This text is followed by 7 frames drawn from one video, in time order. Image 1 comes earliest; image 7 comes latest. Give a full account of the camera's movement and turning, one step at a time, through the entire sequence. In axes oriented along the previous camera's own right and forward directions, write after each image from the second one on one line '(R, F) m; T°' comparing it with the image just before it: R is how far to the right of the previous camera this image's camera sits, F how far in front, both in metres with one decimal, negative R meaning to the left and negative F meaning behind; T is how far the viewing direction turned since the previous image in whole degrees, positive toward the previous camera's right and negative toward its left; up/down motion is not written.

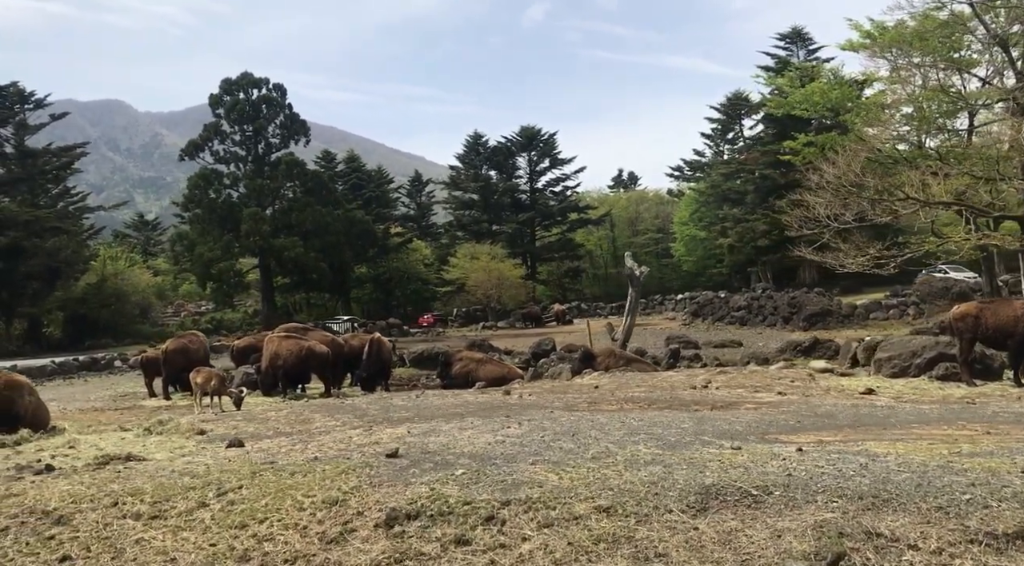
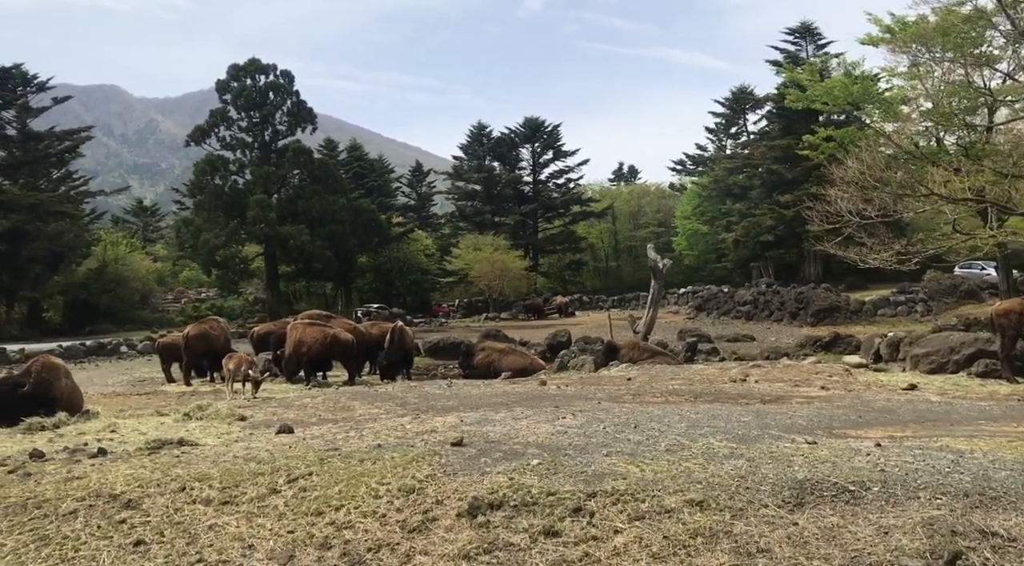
(-0.4, +0.1) m; 0°
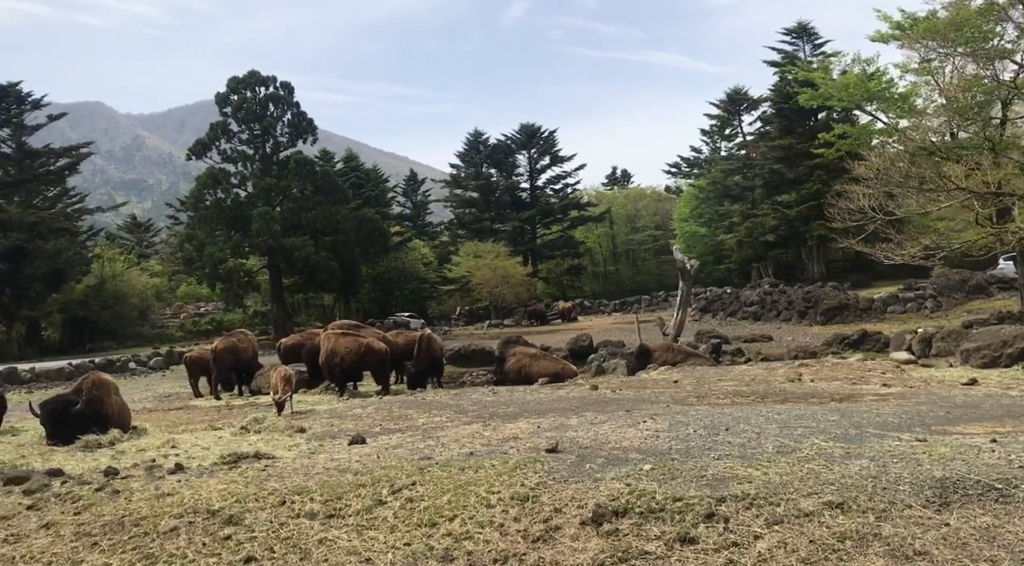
(-0.5, +0.1) m; 0°
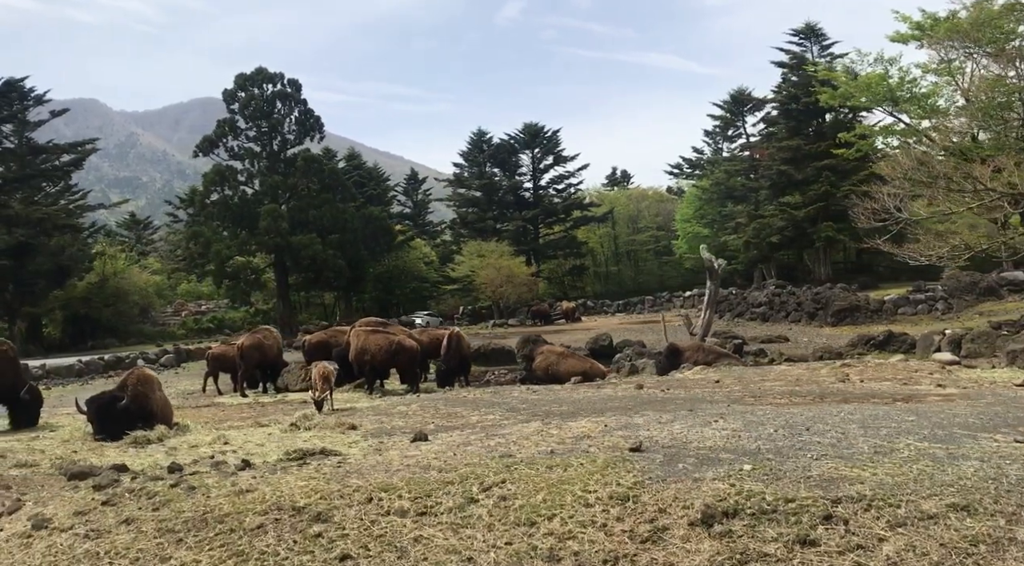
(-0.4, +0.1) m; 0°
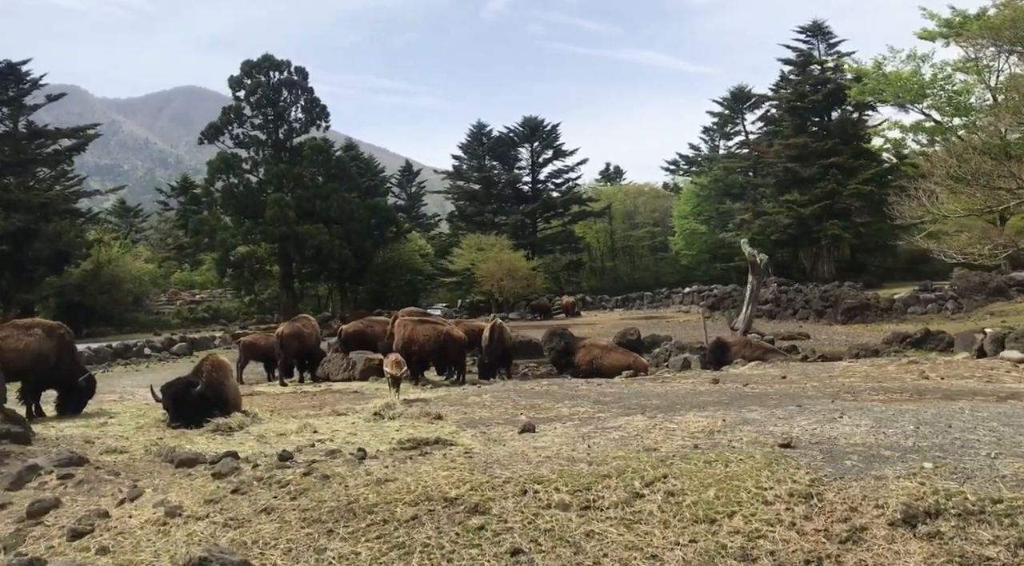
(-0.8, +0.2) m; 0°
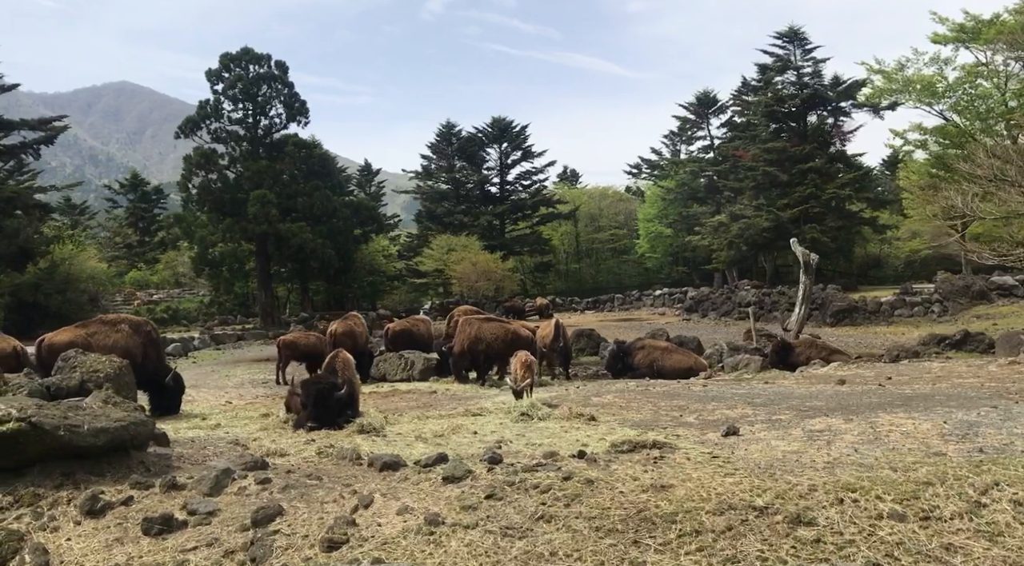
(-1.5, +0.3) m; +1°
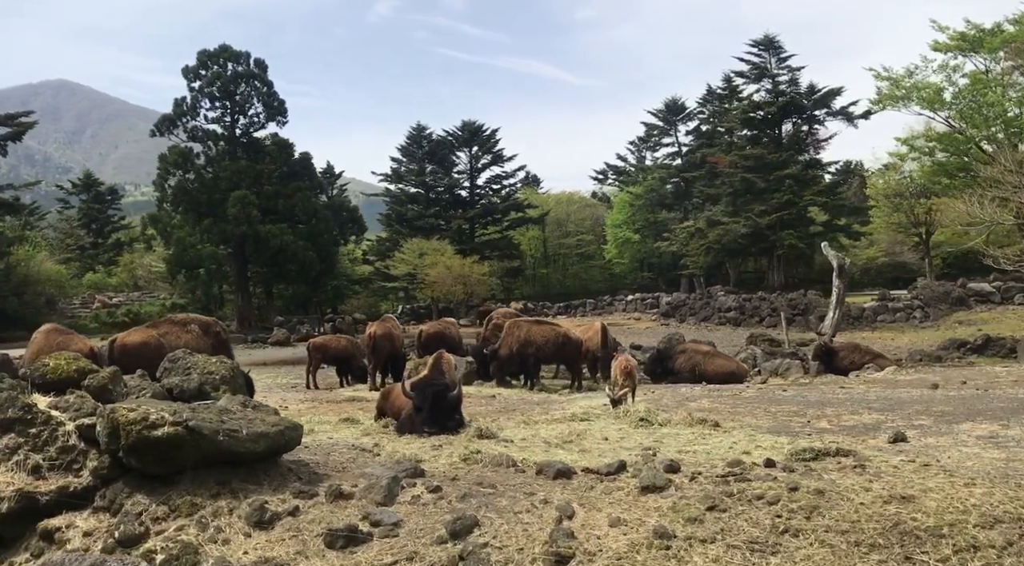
(-1.2, +0.3) m; +1°
